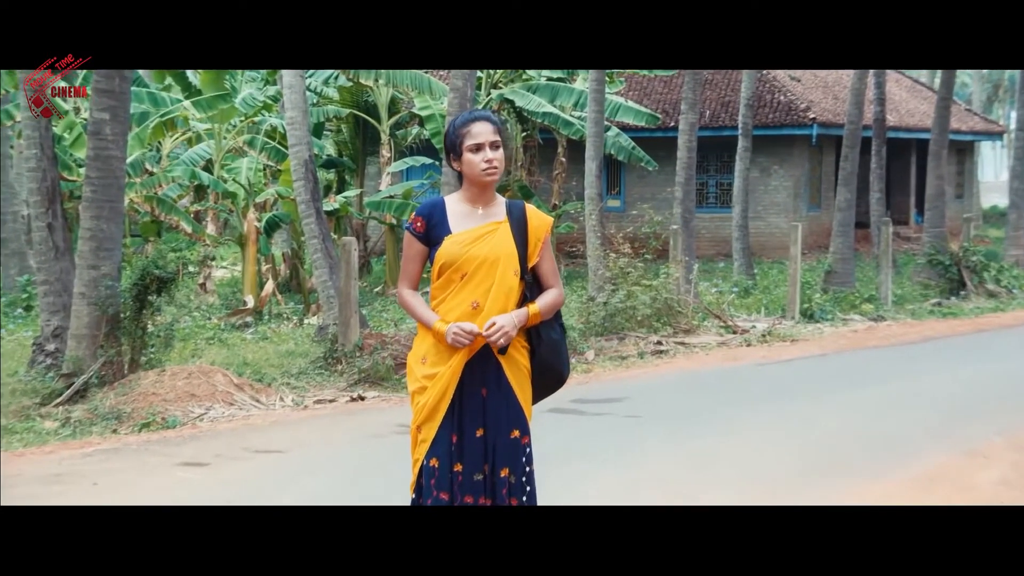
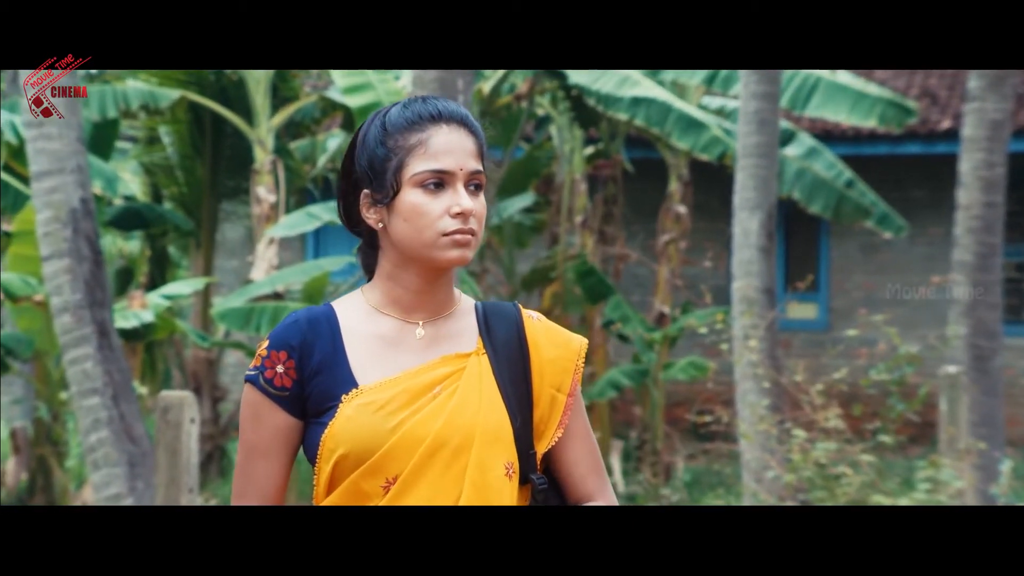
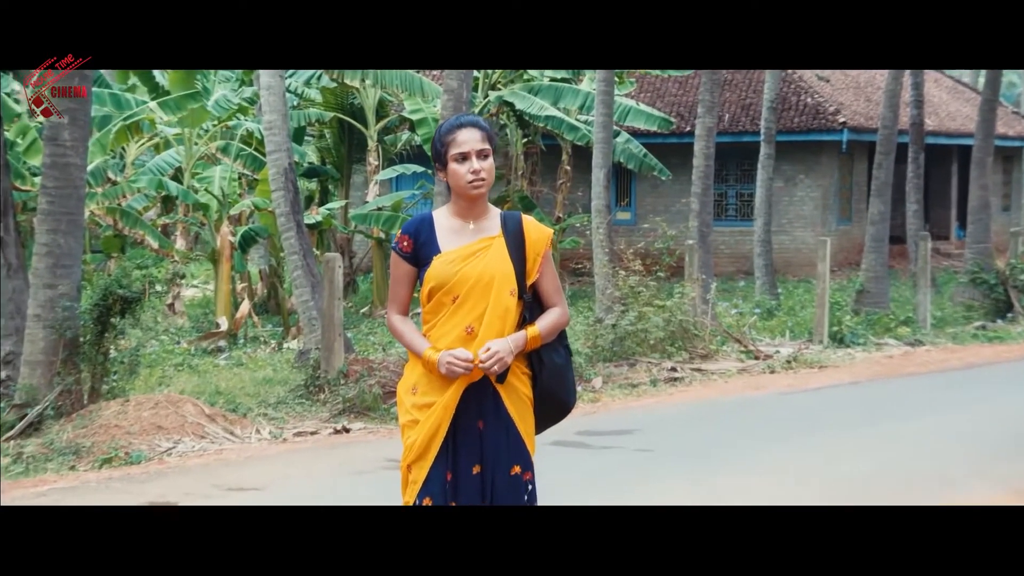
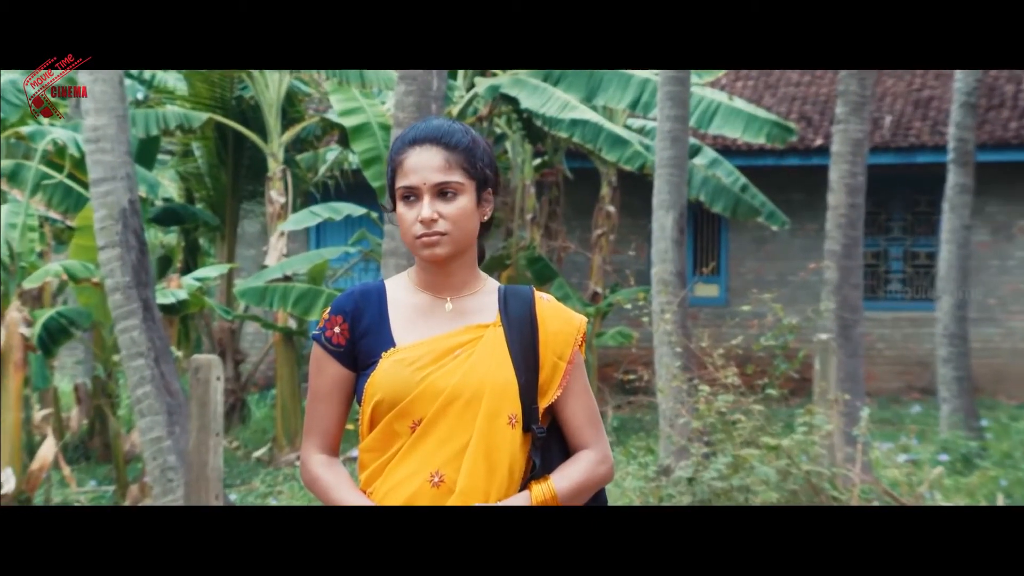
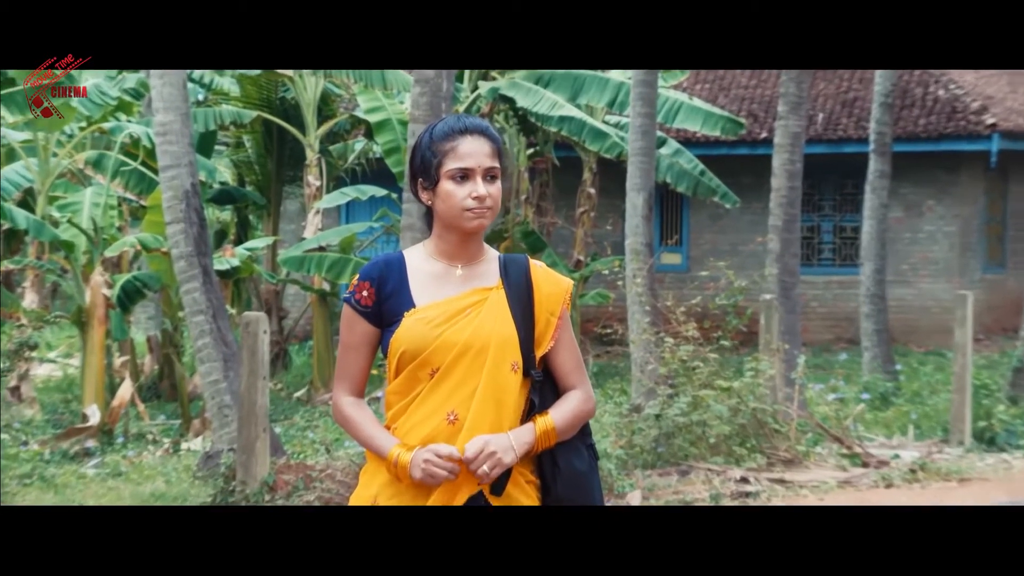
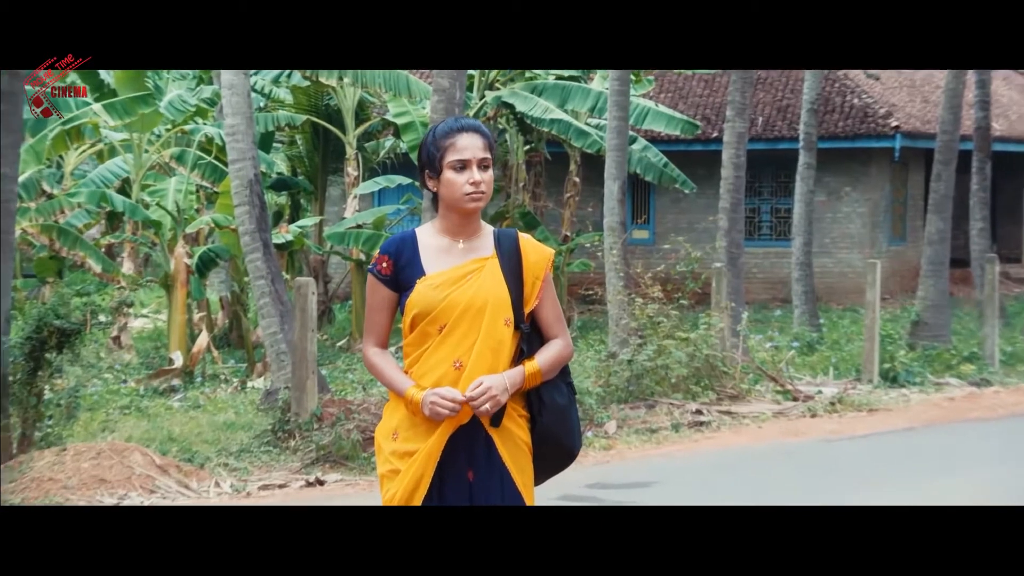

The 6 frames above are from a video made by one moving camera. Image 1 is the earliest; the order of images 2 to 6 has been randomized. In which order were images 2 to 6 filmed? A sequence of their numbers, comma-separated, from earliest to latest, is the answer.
3, 6, 5, 4, 2
